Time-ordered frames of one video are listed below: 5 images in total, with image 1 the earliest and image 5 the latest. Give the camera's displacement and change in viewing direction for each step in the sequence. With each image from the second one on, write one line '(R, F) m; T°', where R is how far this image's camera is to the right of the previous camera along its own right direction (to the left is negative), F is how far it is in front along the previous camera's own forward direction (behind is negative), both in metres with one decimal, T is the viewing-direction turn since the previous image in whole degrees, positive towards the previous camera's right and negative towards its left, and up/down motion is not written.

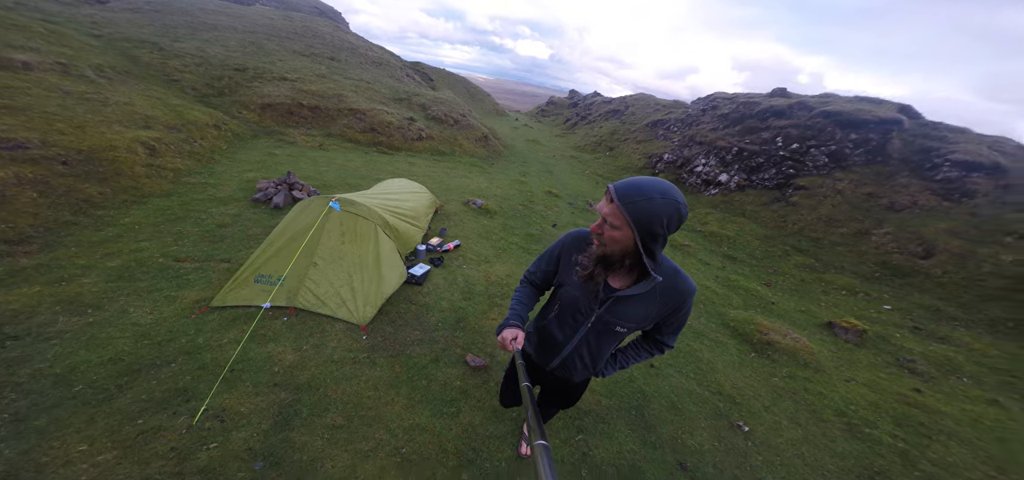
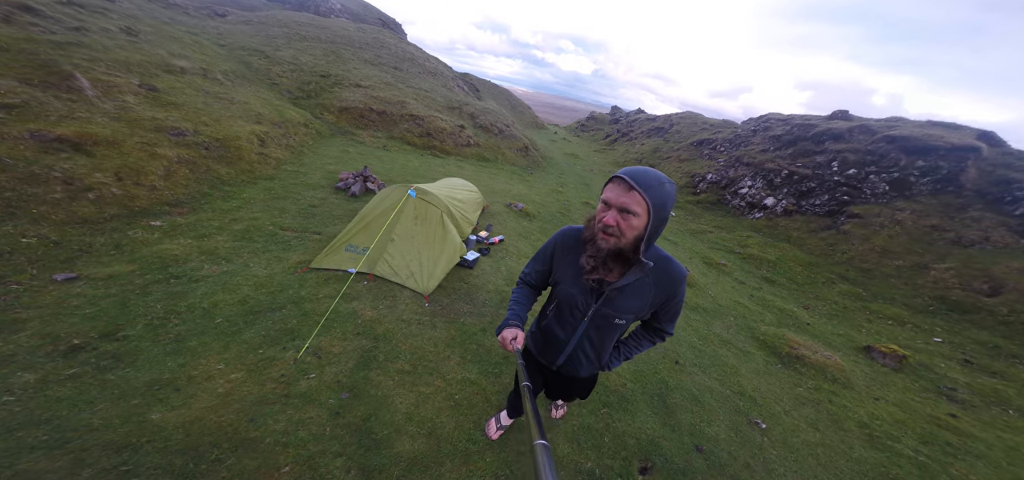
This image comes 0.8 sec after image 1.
(-0.2, -1.1) m; -6°
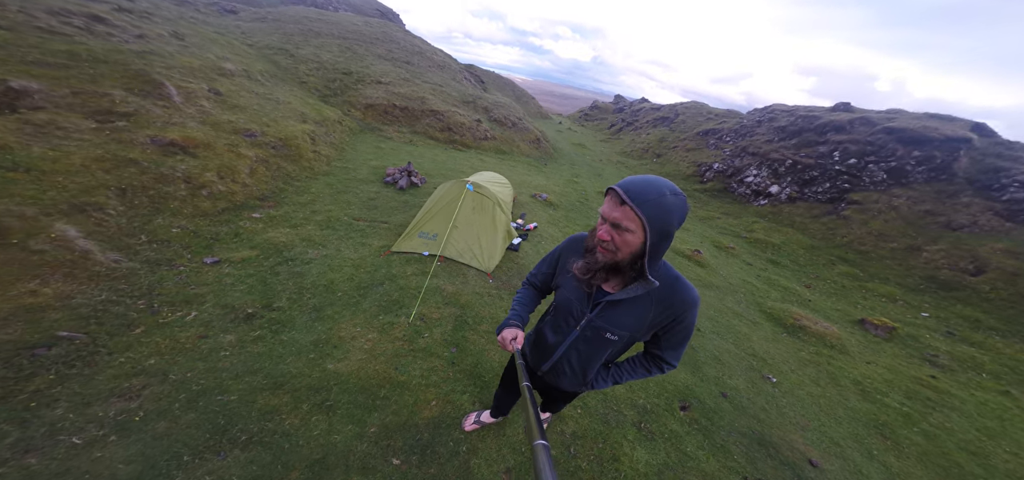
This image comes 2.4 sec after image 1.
(-1.5, -1.4) m; 0°
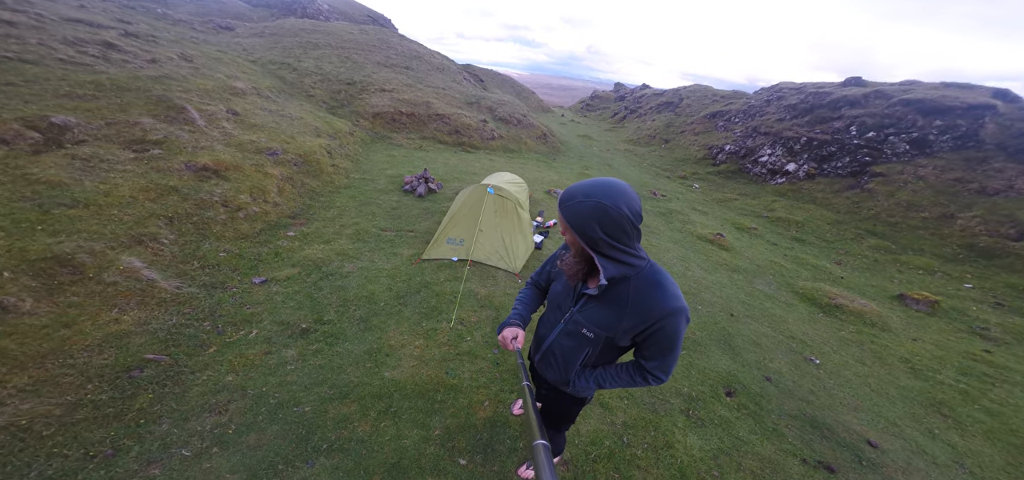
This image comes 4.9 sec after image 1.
(-0.6, -0.1) m; -1°
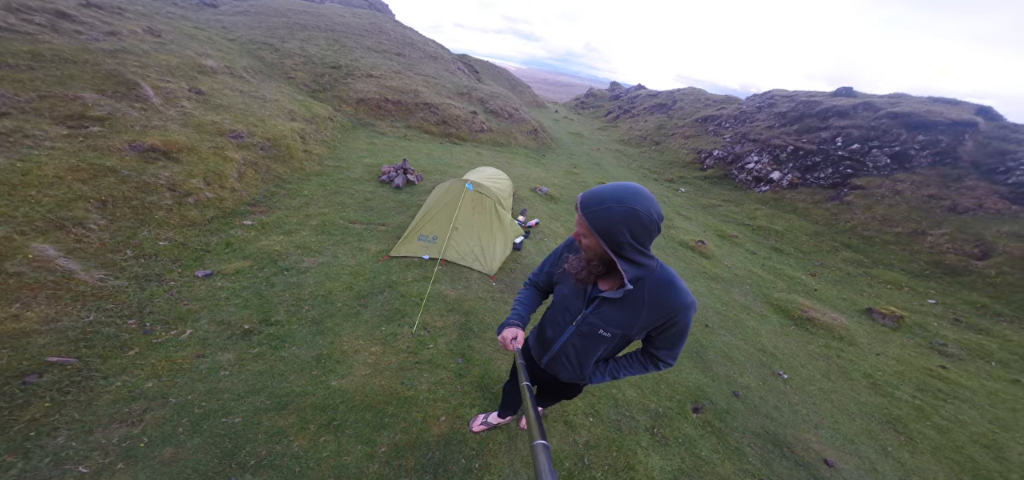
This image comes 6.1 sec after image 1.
(+0.4, +0.4) m; +2°
